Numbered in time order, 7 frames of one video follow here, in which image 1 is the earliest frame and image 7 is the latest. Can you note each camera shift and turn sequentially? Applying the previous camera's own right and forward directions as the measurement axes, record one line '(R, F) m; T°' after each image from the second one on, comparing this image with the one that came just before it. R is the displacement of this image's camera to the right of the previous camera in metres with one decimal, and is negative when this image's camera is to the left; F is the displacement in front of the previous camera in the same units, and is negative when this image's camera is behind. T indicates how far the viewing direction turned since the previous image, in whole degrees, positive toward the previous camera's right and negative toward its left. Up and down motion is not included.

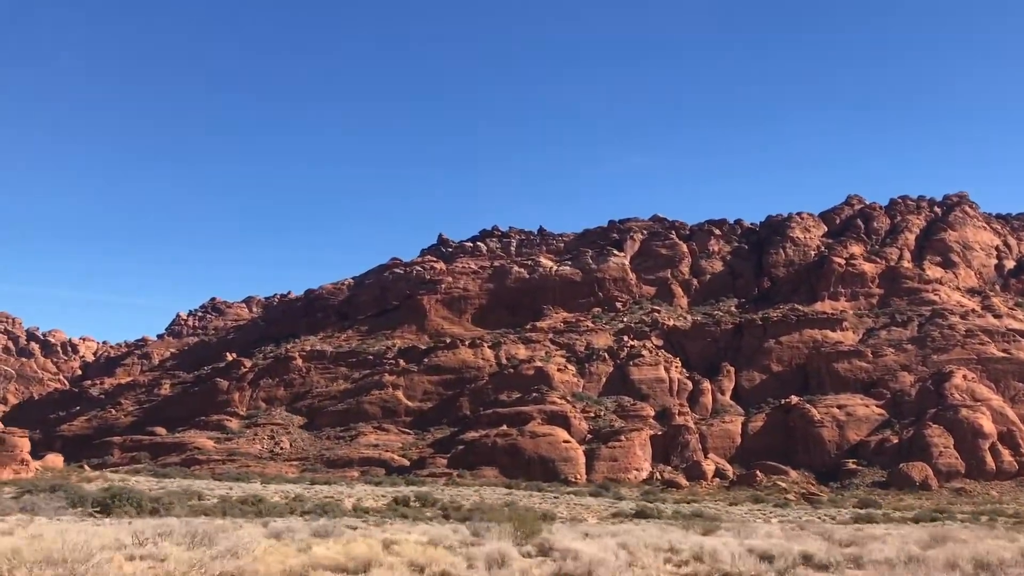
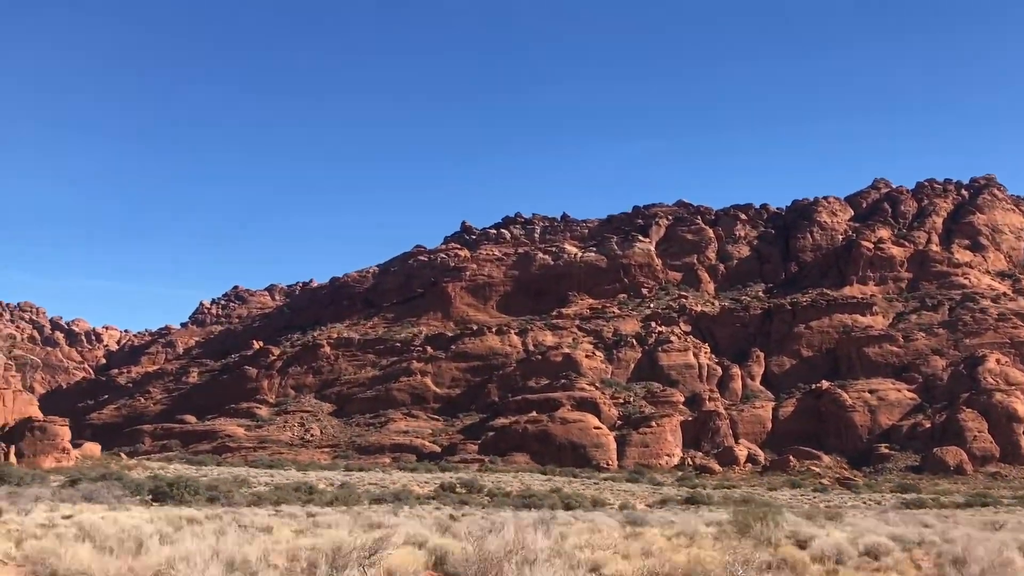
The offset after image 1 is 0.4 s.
(-0.6, 0.0) m; 0°
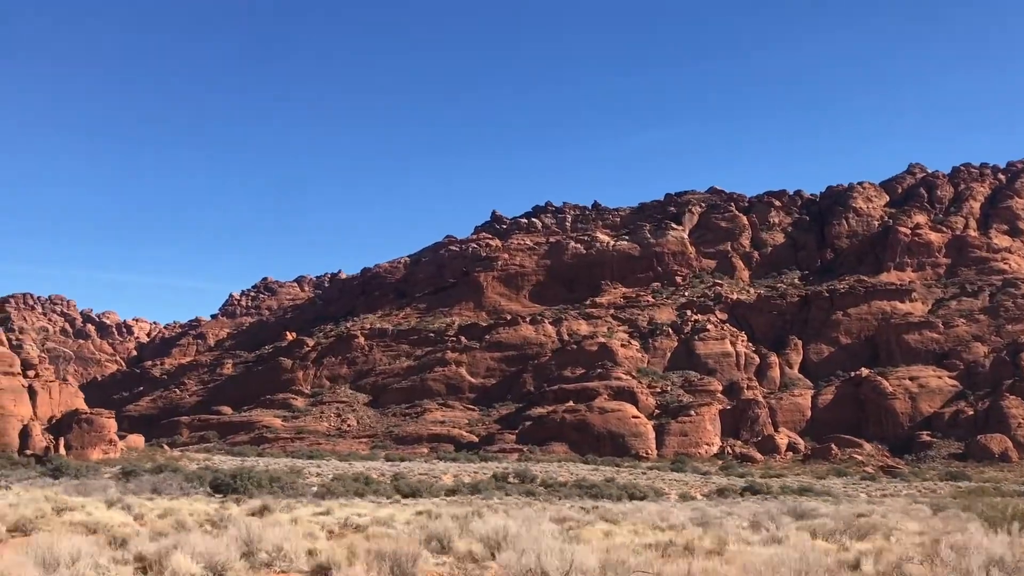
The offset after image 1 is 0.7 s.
(-0.6, +0.1) m; -1°
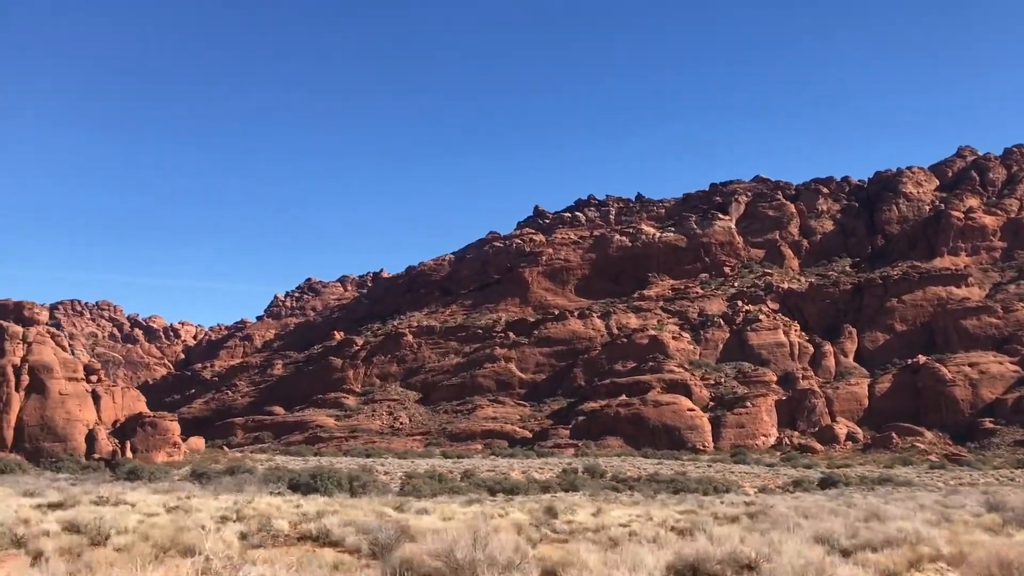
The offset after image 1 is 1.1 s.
(-0.7, 0.0) m; -2°
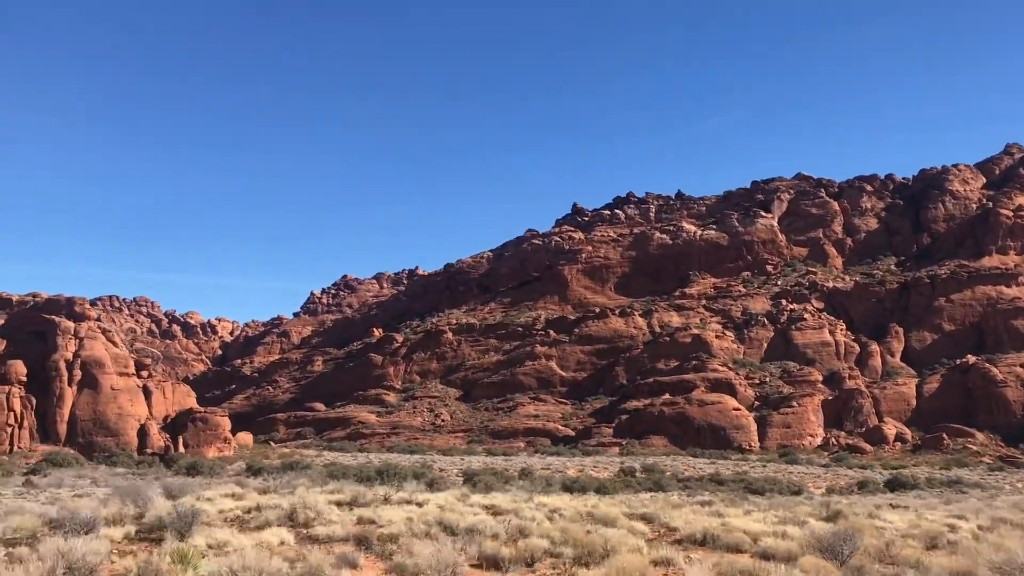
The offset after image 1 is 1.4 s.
(-0.6, 0.0) m; -1°
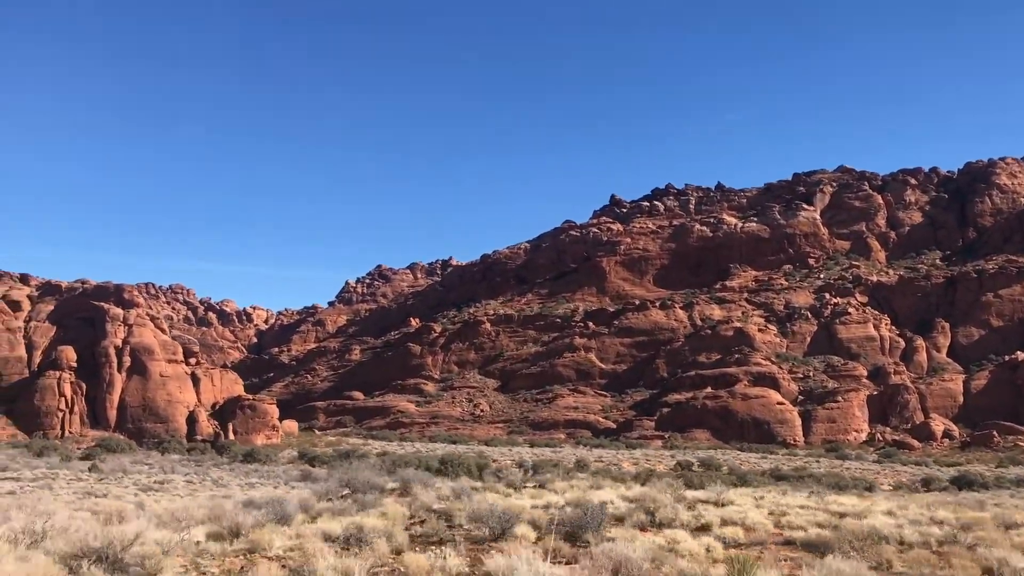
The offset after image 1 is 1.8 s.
(-0.7, 0.0) m; -1°
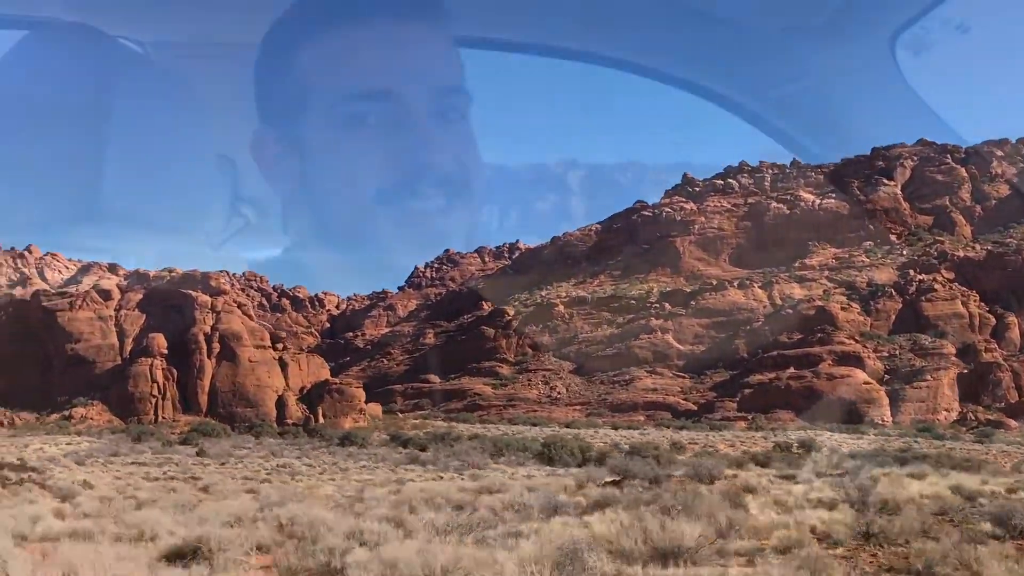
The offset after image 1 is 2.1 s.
(-0.7, 0.0) m; -3°
